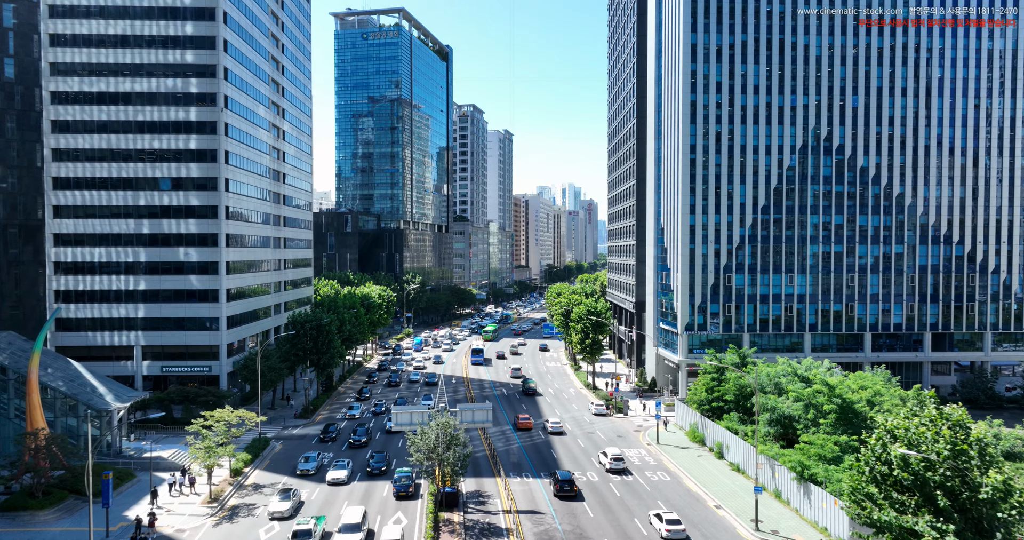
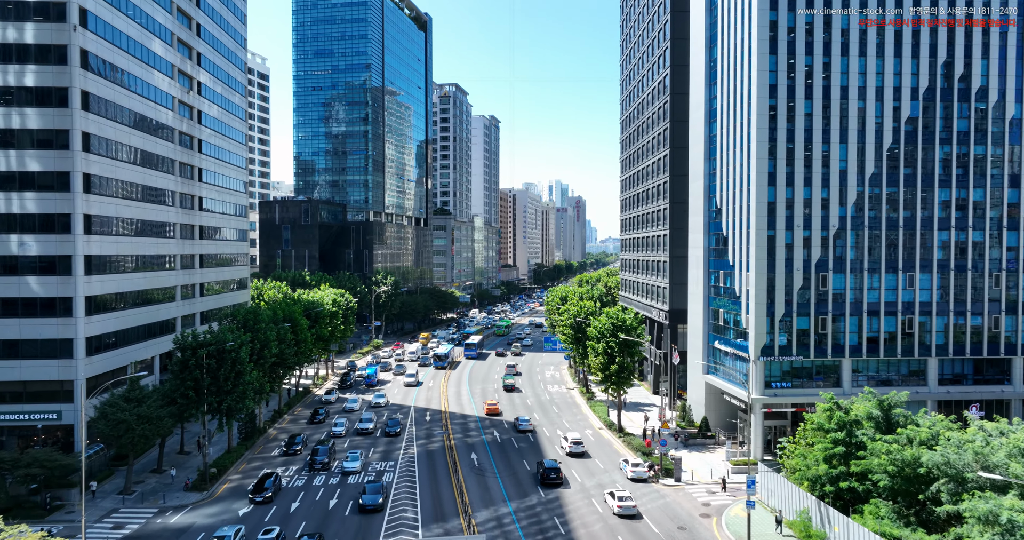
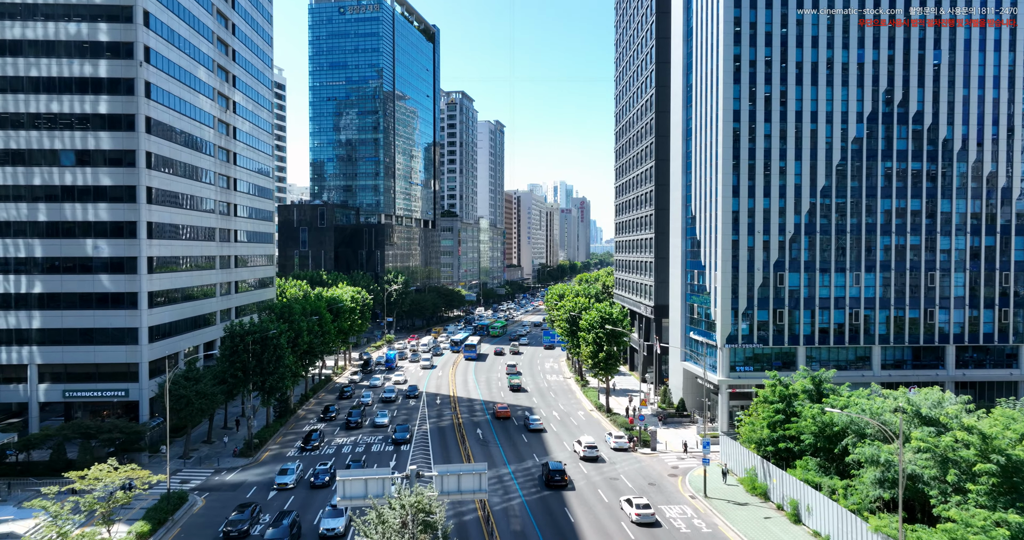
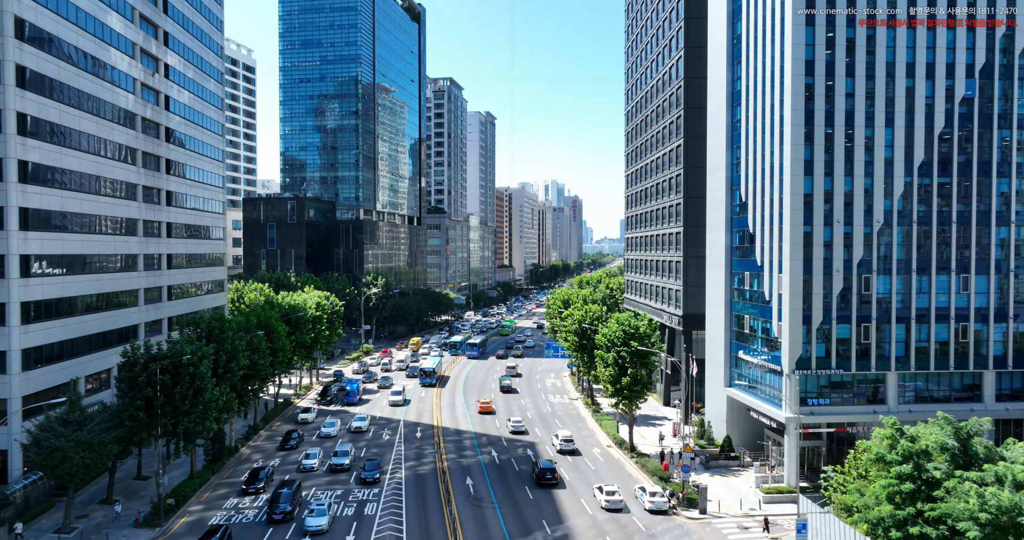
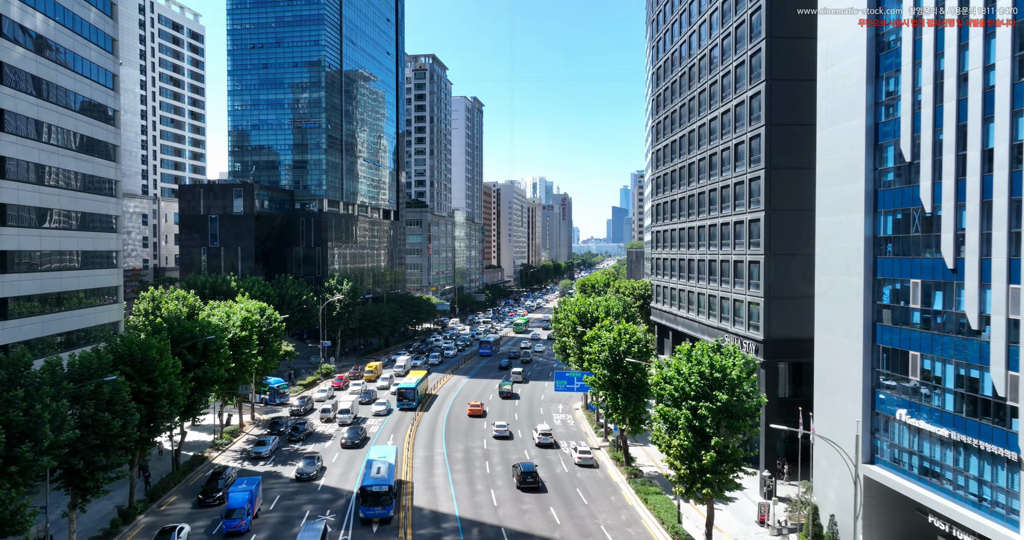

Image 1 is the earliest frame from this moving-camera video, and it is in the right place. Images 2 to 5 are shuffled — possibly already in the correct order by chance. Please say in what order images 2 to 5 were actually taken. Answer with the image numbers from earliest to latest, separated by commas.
3, 2, 4, 5
